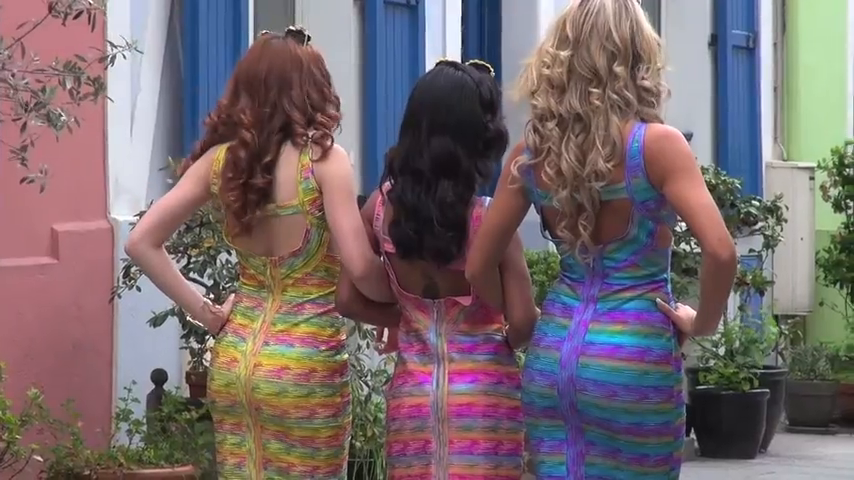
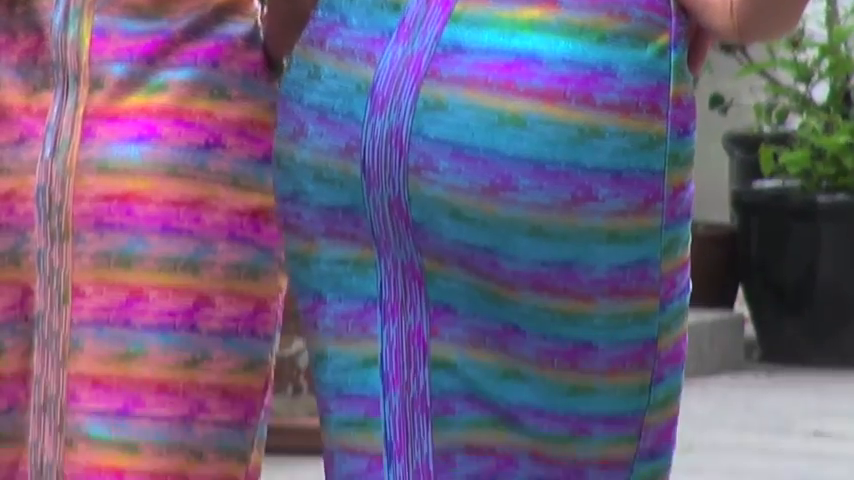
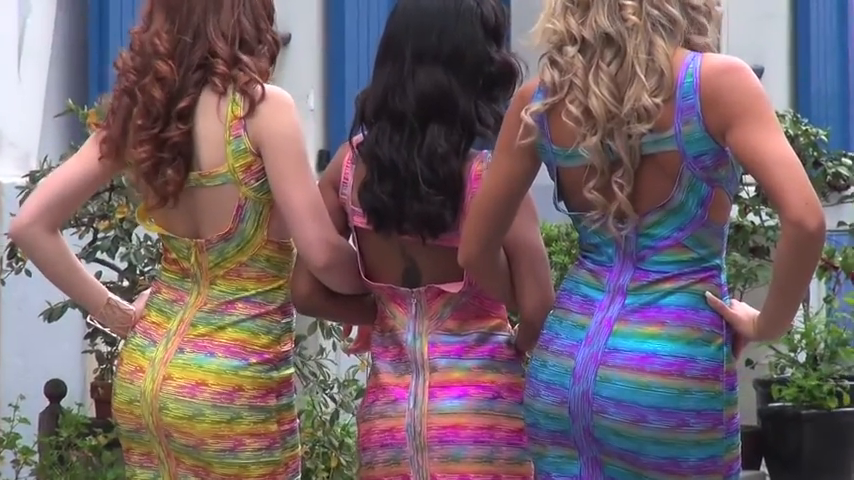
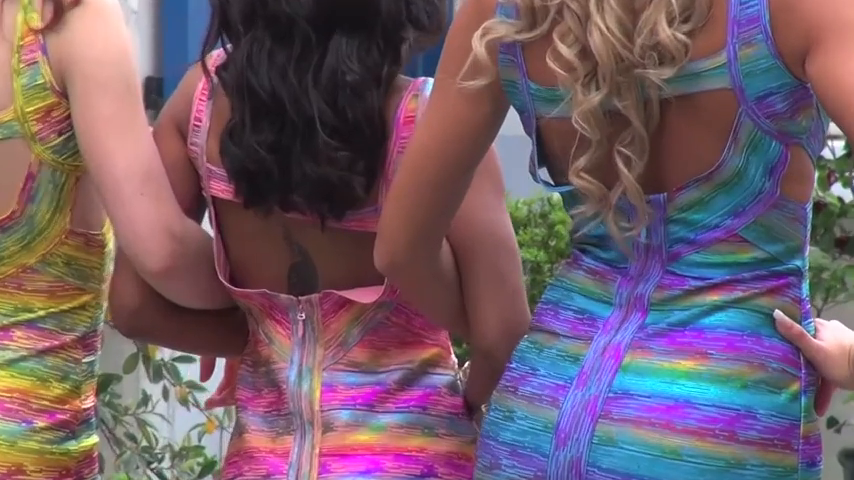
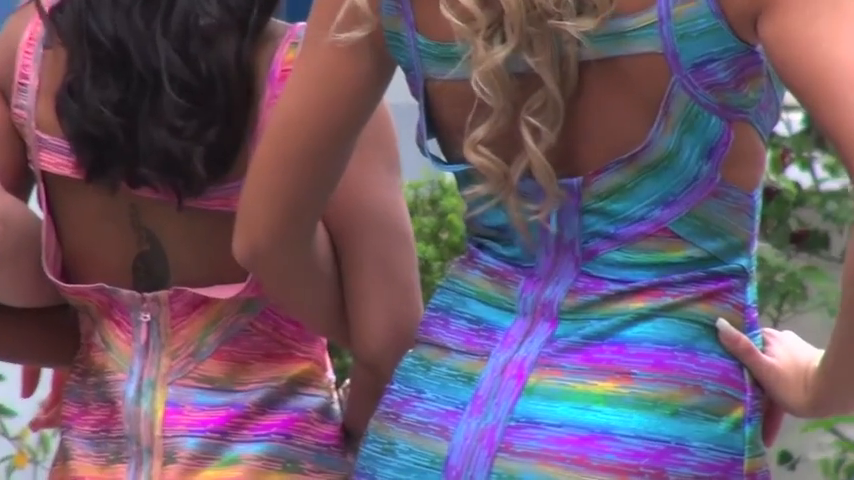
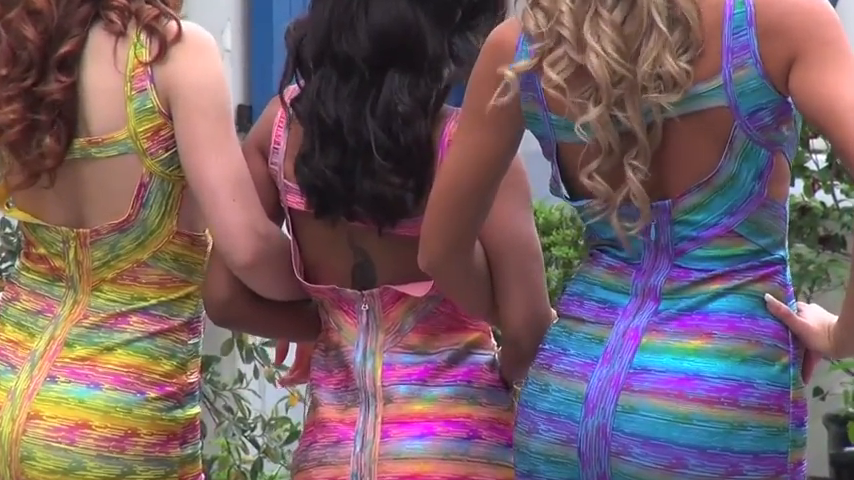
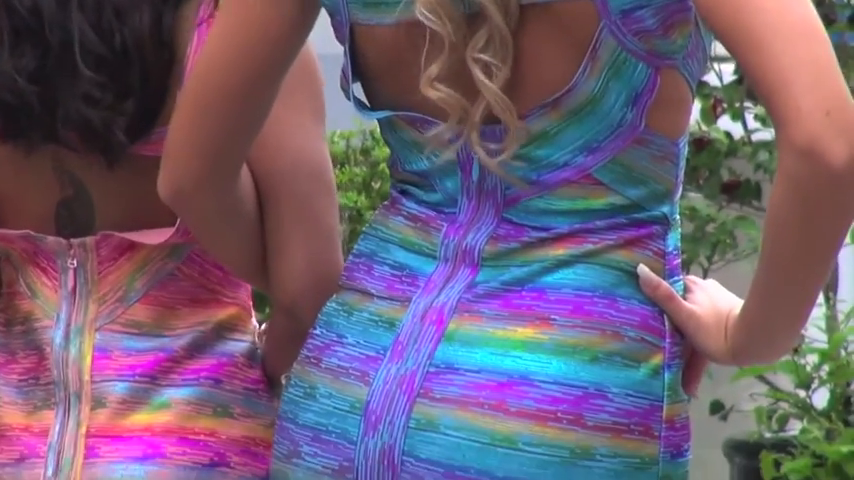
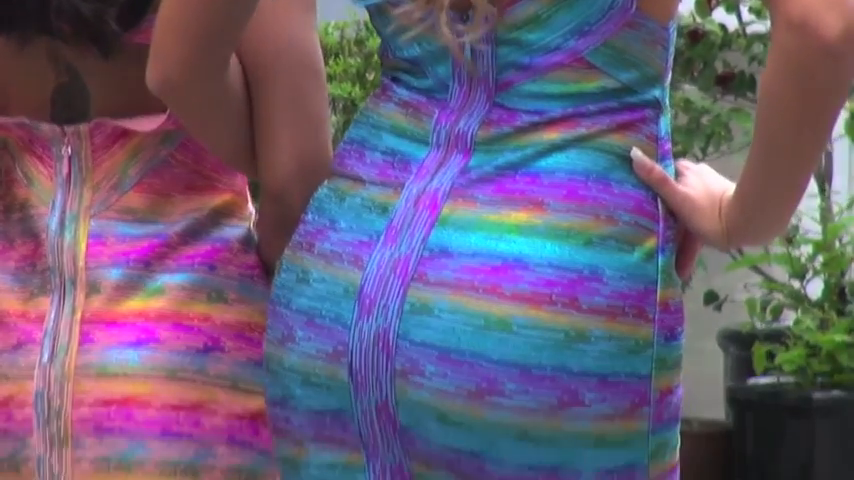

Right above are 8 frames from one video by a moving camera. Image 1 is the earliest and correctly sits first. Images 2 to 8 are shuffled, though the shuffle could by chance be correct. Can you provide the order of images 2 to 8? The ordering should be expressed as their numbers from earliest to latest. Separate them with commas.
3, 6, 4, 5, 7, 8, 2
